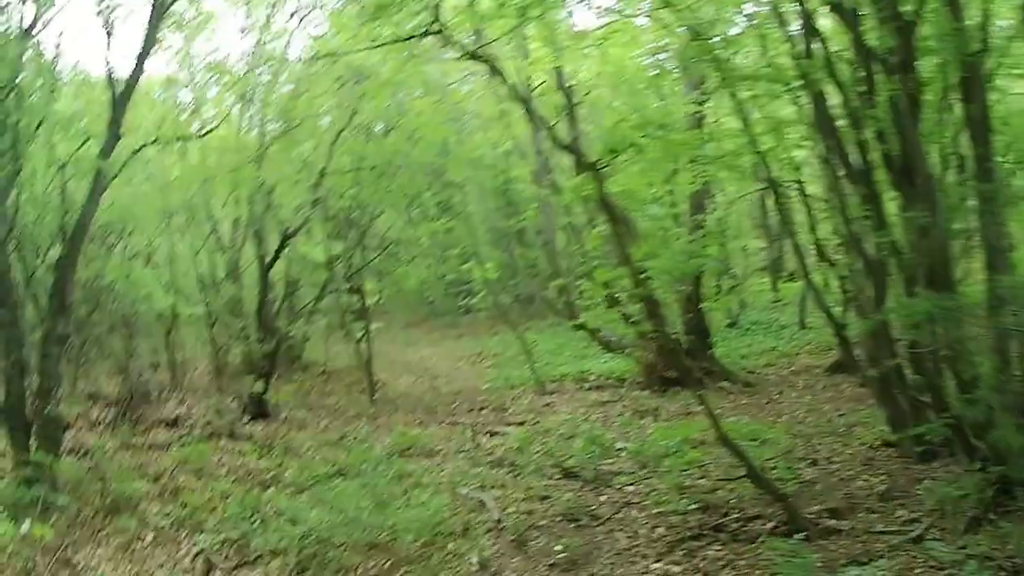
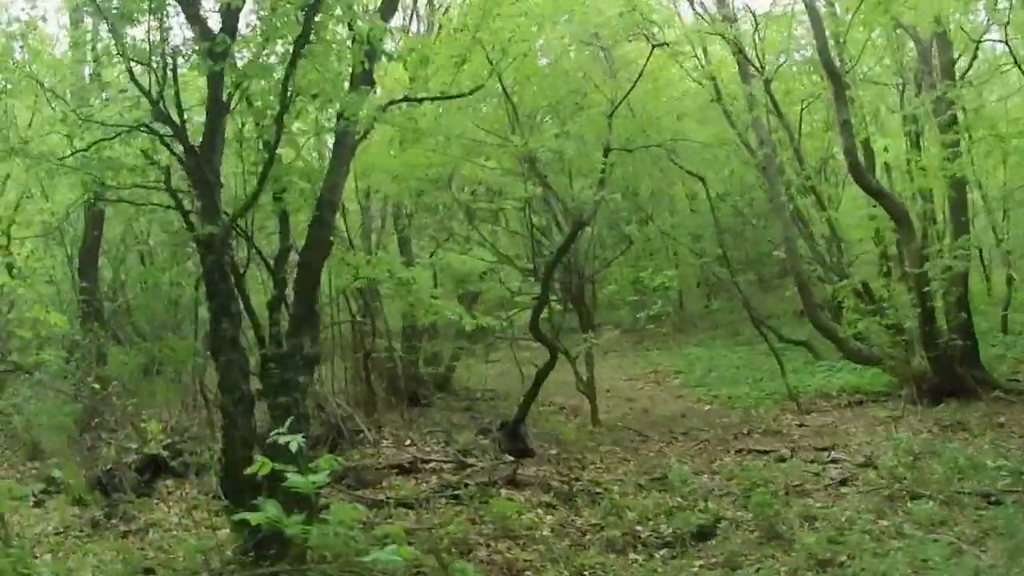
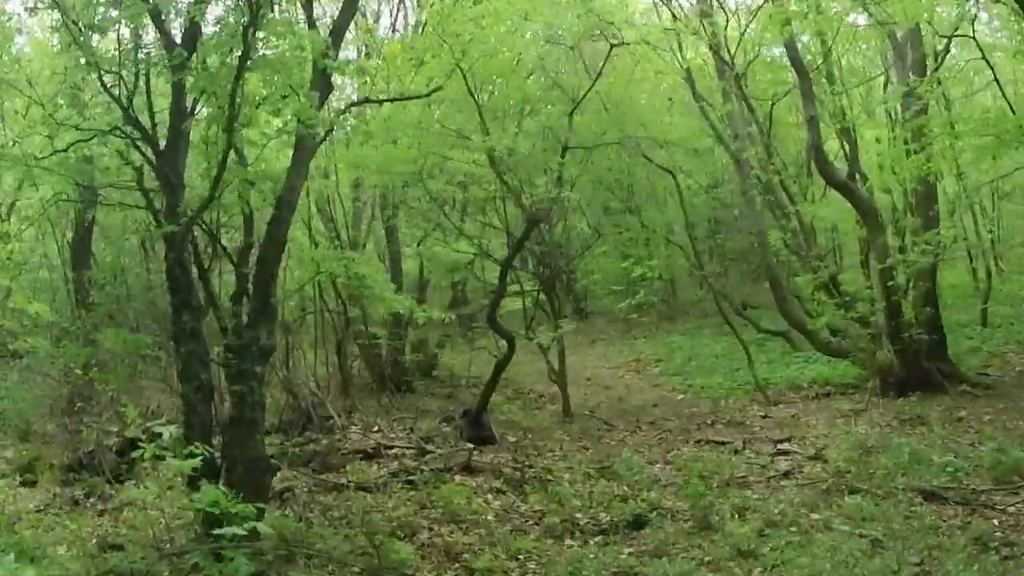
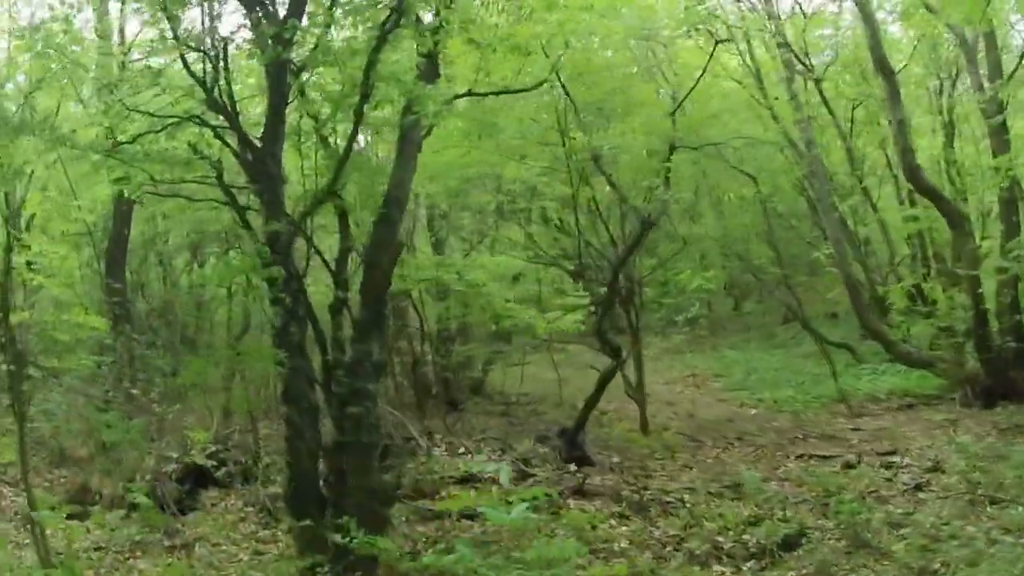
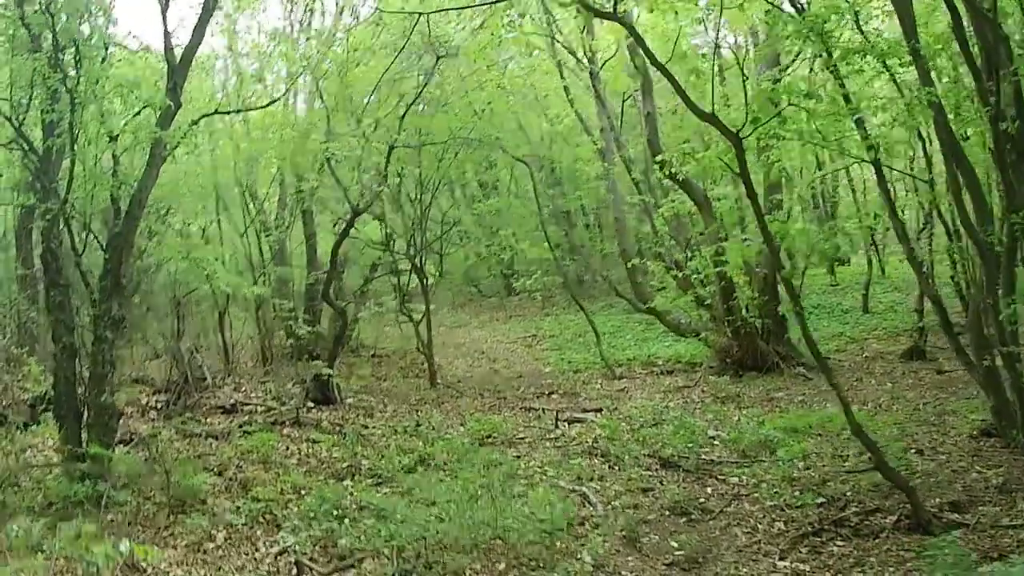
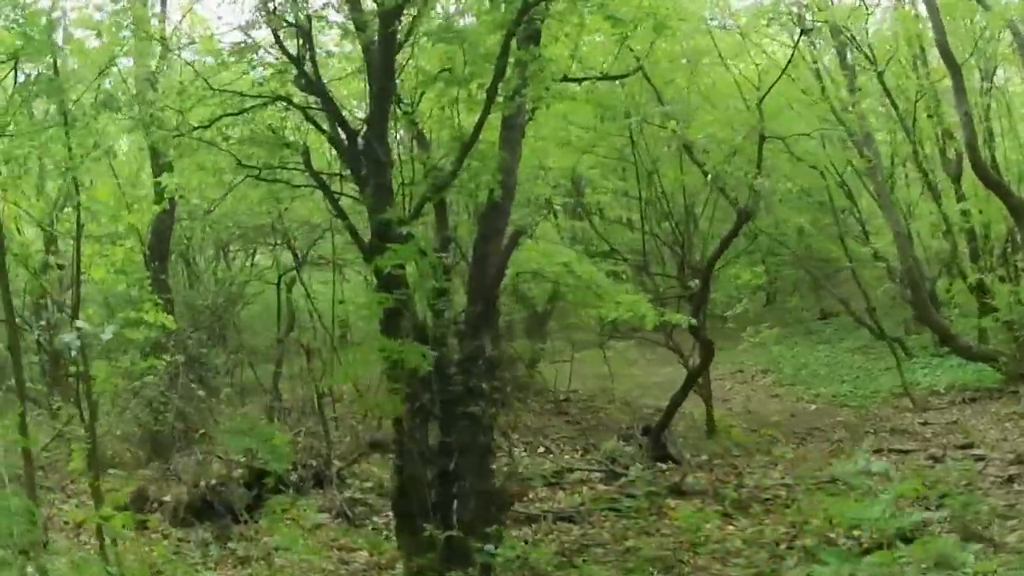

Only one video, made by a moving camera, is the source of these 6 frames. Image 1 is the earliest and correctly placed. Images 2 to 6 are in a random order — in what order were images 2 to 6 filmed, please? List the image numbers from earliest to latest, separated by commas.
5, 3, 2, 4, 6
